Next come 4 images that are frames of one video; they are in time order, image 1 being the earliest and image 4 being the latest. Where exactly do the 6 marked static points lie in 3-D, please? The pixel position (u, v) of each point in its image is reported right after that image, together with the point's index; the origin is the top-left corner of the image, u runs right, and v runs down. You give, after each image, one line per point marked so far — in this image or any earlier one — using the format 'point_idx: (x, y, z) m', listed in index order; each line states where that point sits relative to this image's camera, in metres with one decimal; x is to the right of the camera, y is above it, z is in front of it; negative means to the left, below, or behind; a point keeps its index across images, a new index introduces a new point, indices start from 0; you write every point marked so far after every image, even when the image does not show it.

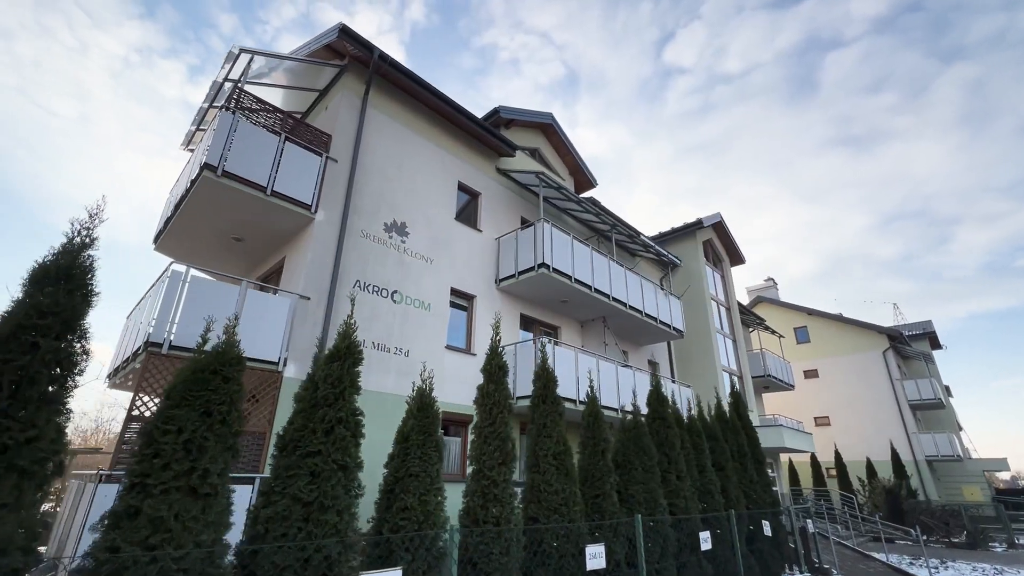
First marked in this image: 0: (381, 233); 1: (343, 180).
0: (-2.7, +1.1, +9.5) m
1: (-3.4, +2.1, +9.2) m
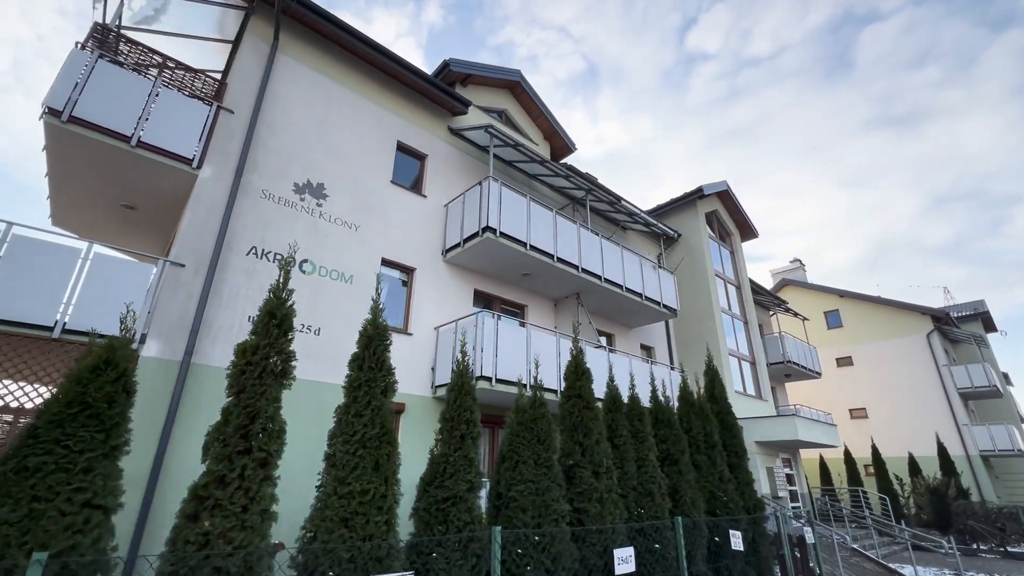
0: (-3.9, +1.7, +8.2) m
1: (-4.7, +2.6, +7.9) m
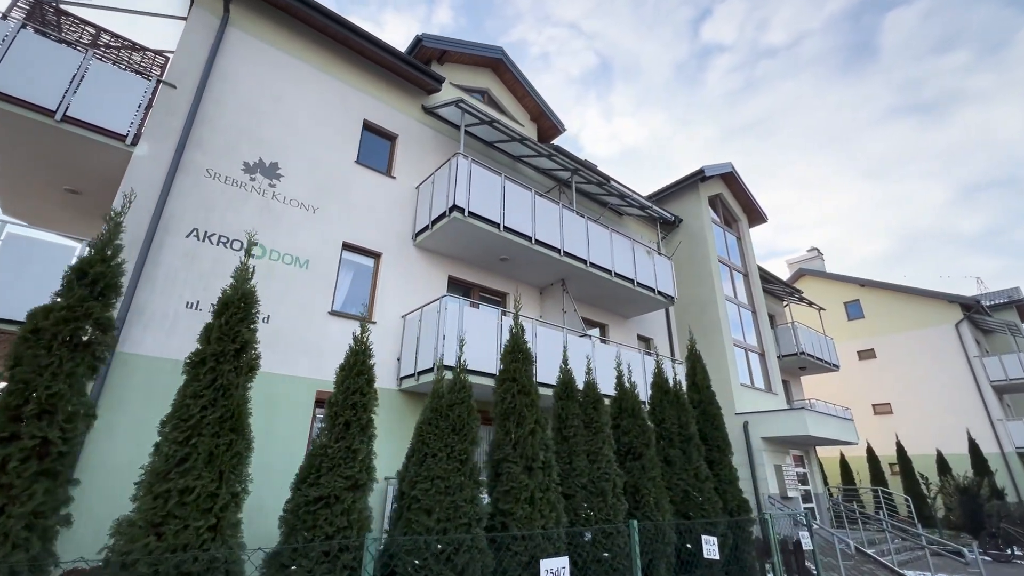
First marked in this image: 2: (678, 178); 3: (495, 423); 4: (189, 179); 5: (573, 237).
0: (-4.6, +1.9, +7.7) m
1: (-5.3, +2.9, +7.5) m
2: (+5.8, +3.8, +15.9) m
3: (-0.2, -1.3, +4.7) m
4: (-5.0, +1.7, +7.3) m
5: (+1.5, +1.2, +10.8) m
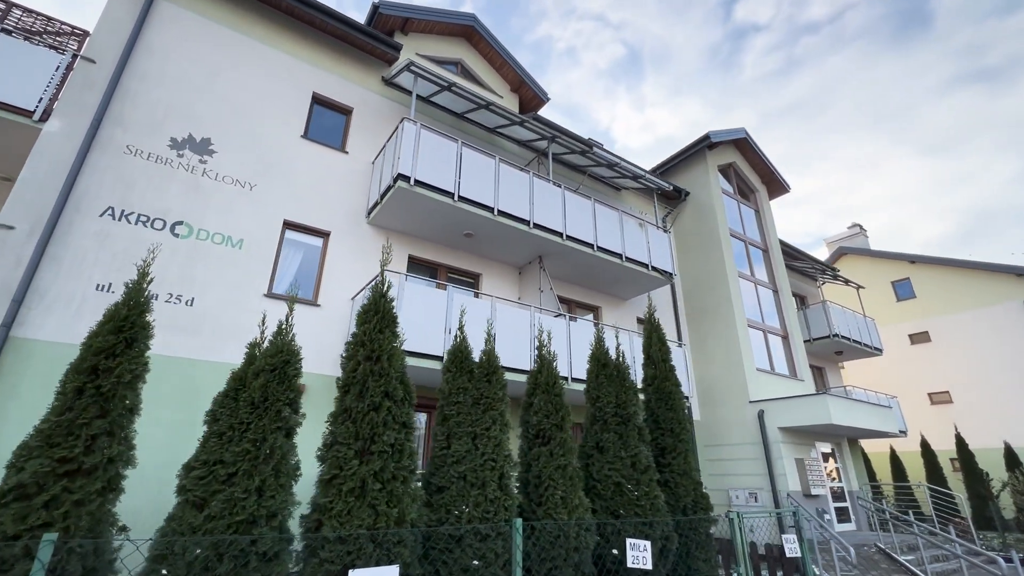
0: (-5.4, +2.2, +7.2) m
1: (-6.3, +3.1, +7.1) m
2: (+5.4, +4.5, +14.6) m
3: (-1.2, -0.9, +3.9) m
4: (-5.9, +1.9, +6.9) m
5: (+0.9, +1.6, +9.9) m
